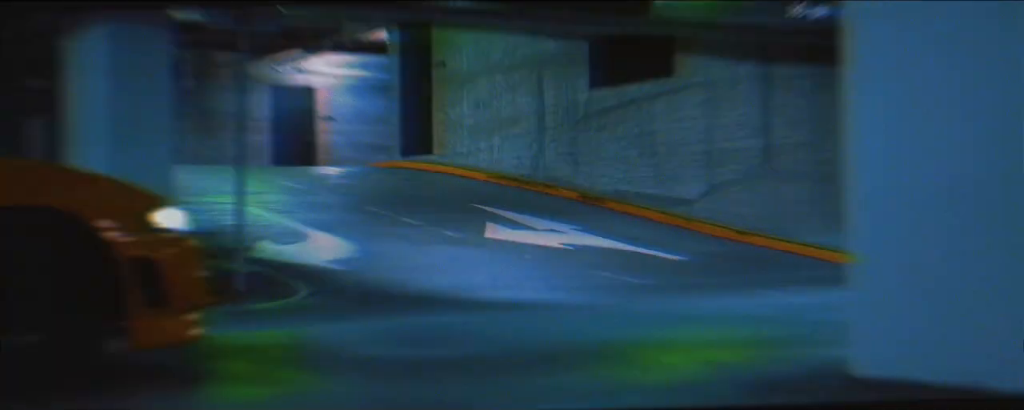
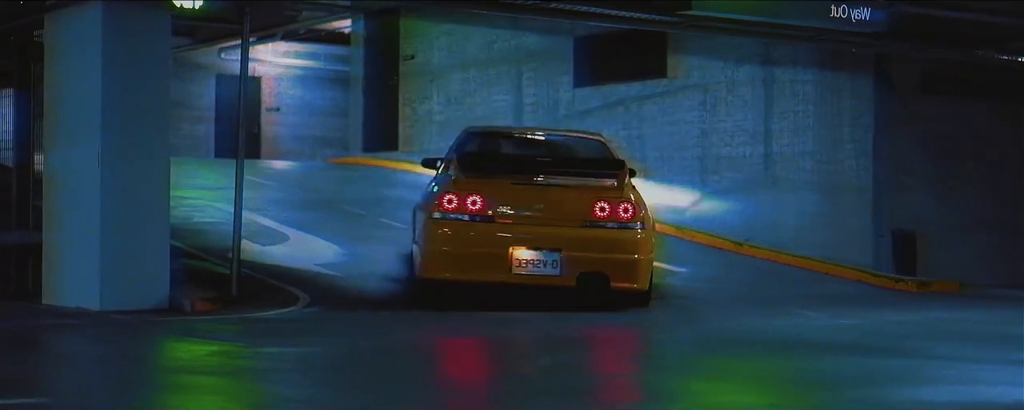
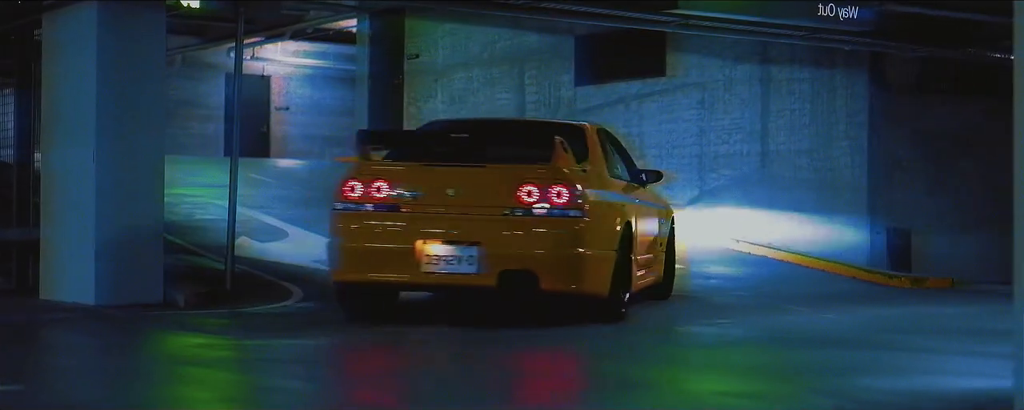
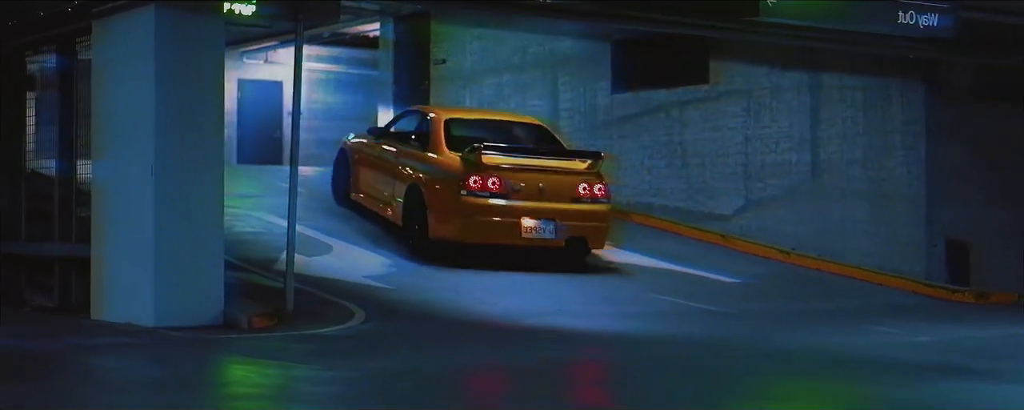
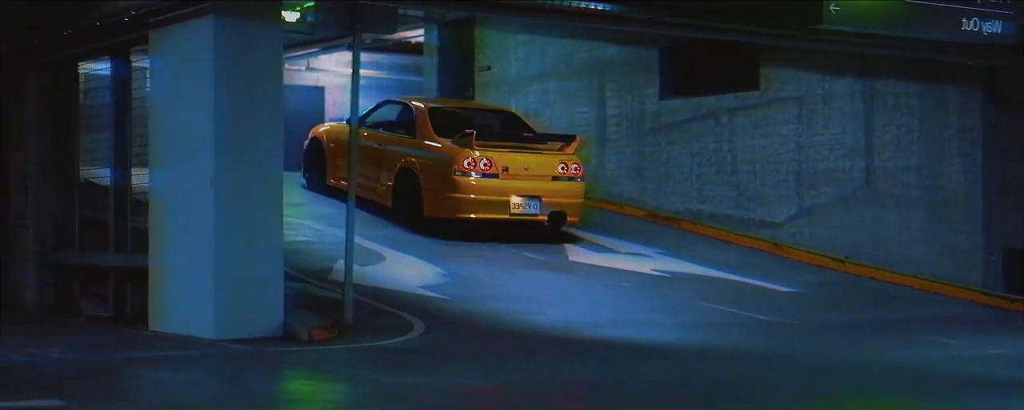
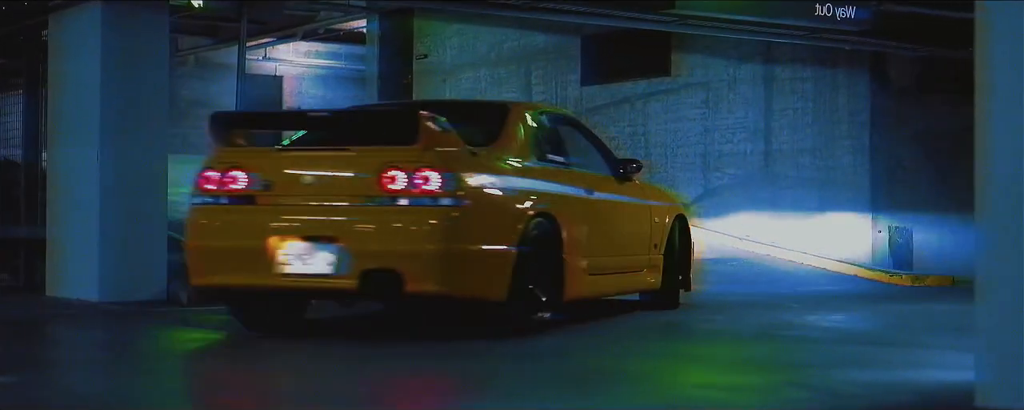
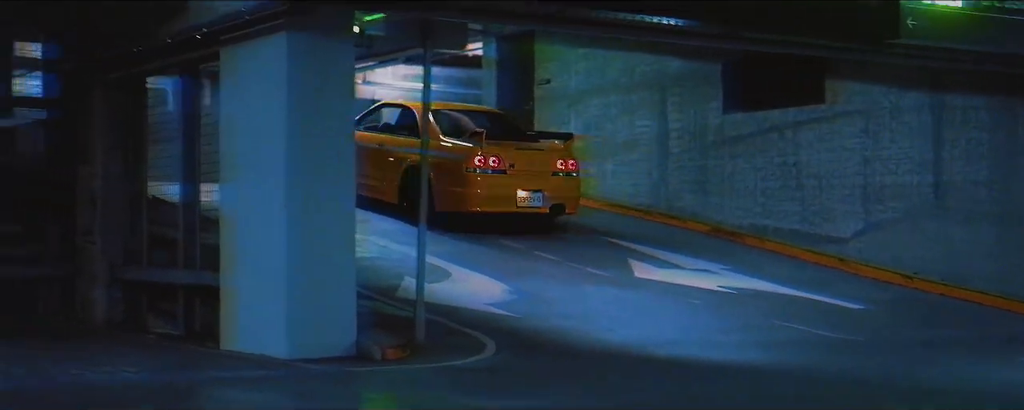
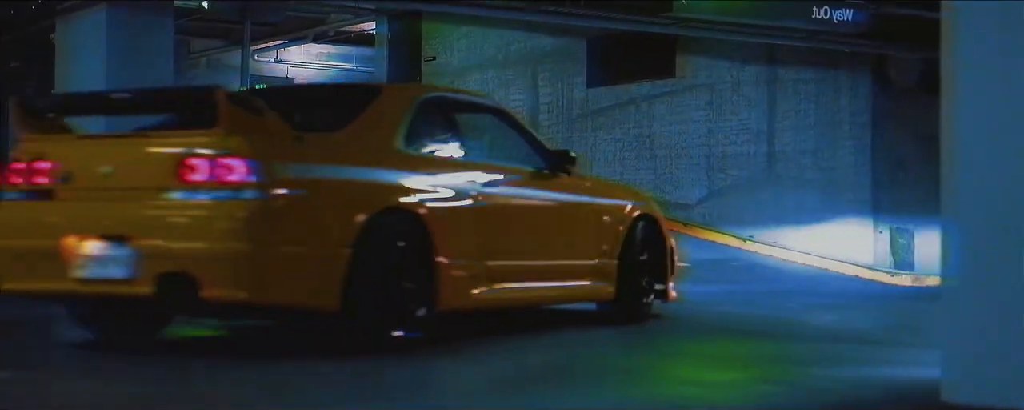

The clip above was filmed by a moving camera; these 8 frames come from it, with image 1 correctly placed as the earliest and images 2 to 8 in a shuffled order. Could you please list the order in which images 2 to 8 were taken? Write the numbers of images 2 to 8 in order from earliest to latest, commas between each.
8, 6, 3, 2, 4, 5, 7
